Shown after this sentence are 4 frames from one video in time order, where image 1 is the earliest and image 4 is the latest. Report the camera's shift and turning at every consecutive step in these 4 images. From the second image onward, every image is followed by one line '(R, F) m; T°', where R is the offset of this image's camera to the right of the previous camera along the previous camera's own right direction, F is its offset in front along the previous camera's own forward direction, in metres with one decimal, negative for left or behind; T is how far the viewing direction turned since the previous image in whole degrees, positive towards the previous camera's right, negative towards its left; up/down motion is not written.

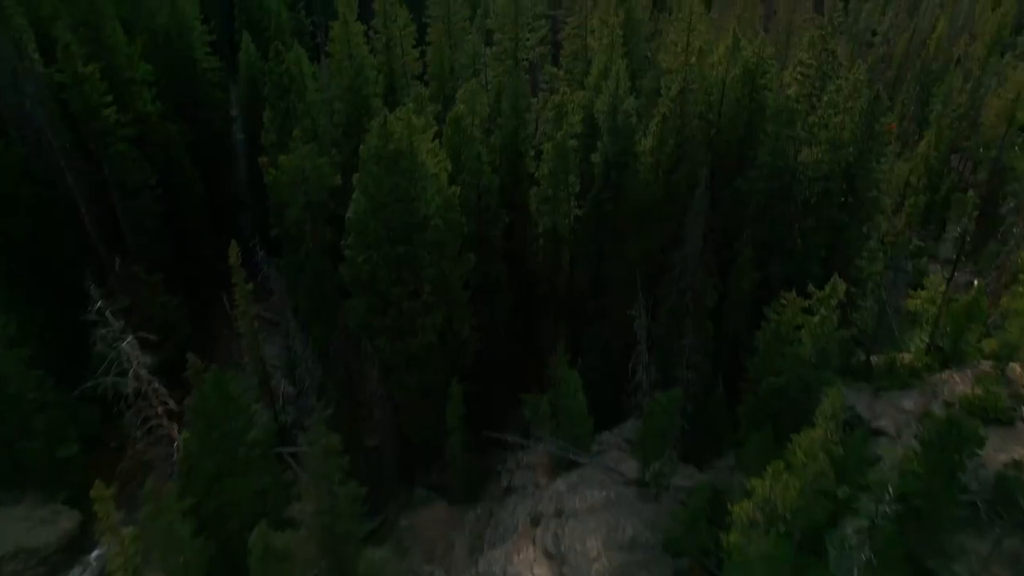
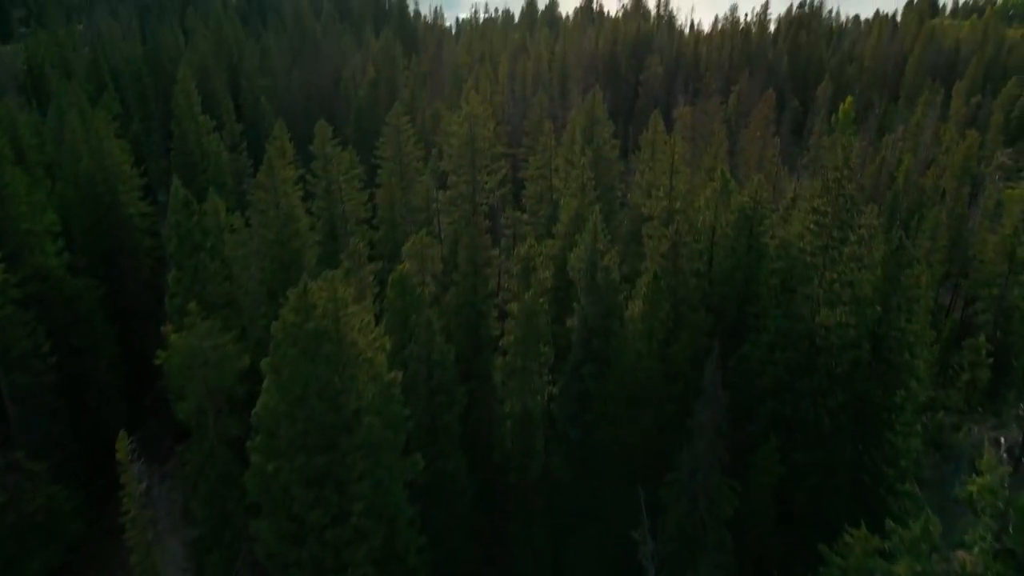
(+0.2, +5.2) m; +3°
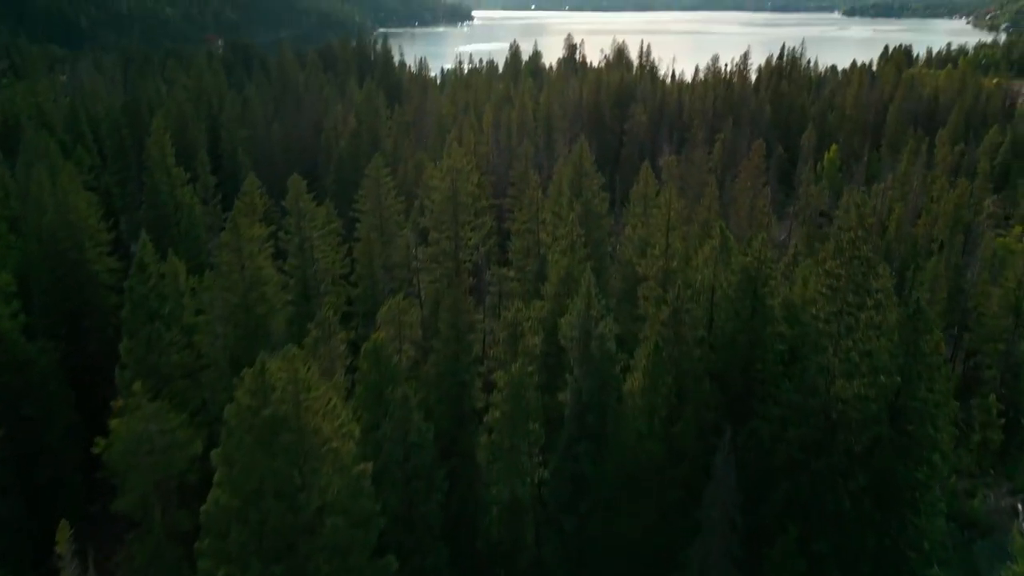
(0.0, +2.0) m; +1°
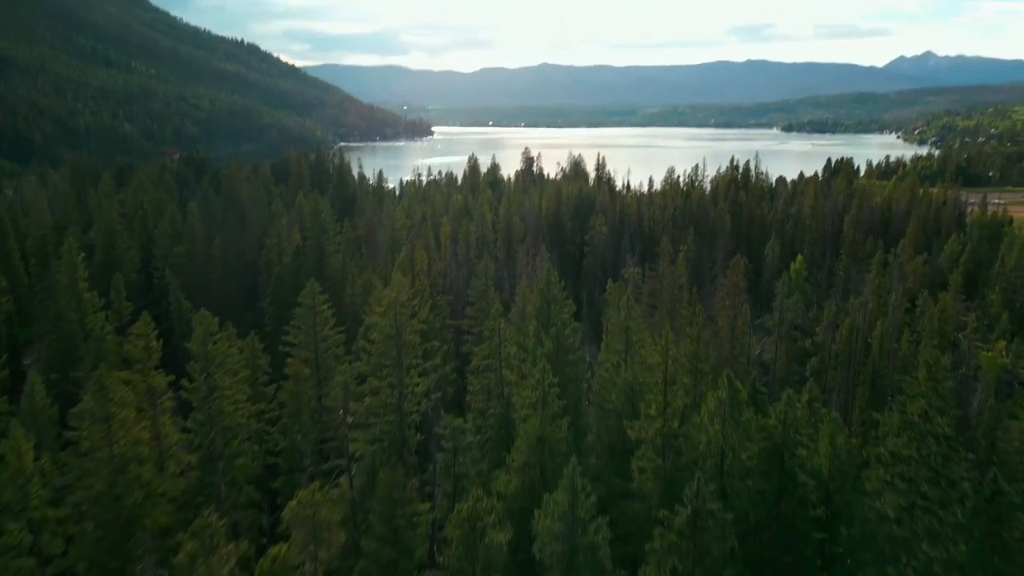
(+0.2, +5.0) m; +3°
